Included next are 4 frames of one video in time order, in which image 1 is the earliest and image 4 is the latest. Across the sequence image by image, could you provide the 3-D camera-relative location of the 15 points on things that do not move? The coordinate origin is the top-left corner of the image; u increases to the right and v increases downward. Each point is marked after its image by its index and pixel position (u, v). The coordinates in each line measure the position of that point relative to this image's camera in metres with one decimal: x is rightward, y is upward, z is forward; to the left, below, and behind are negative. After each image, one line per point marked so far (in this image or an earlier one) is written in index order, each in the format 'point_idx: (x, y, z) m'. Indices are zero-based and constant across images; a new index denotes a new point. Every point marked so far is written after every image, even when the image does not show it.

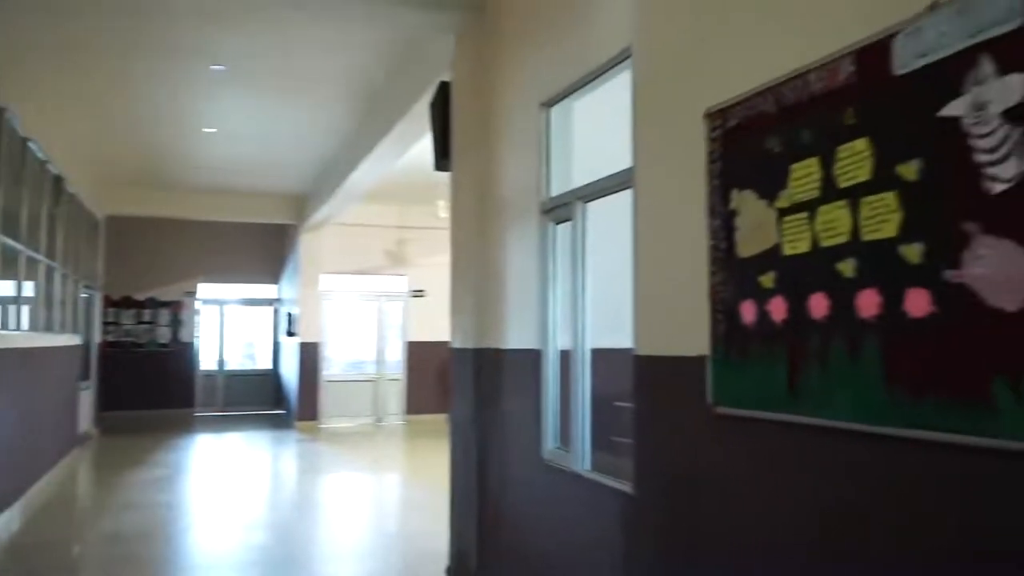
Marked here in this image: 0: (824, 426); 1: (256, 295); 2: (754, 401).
0: (+0.8, -0.3, +2.0) m
1: (-4.7, -0.1, +15.3) m
2: (+0.7, -0.3, +2.3) m
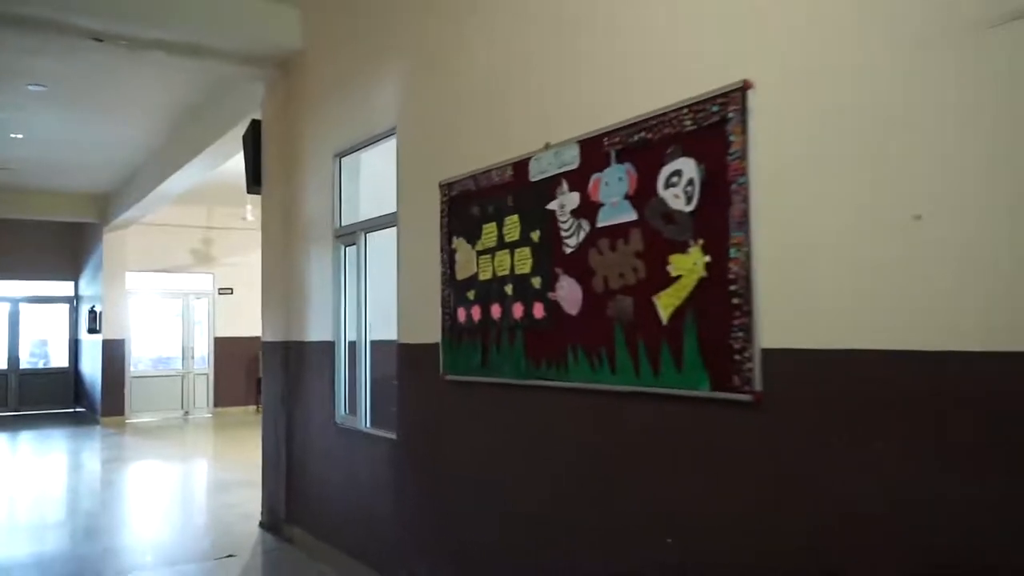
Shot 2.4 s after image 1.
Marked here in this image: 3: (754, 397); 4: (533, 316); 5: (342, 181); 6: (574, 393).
0: (-0.1, -0.4, +3.5) m
1: (-8.3, -0.1, +15.1) m
2: (-0.2, -0.4, +3.7) m
3: (+0.7, -0.3, +2.4) m
4: (+0.1, -0.1, +3.3) m
5: (-1.0, +0.7, +5.1) m
6: (+0.2, -0.4, +3.1) m
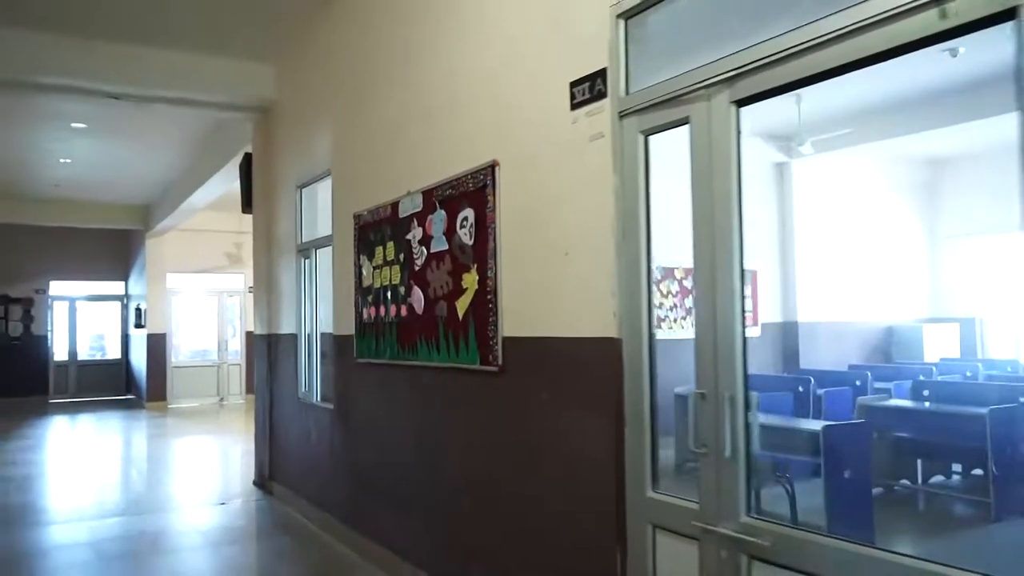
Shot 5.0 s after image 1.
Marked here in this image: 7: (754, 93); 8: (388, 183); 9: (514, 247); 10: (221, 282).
0: (-0.7, -0.4, +4.8) m
1: (-8.3, -0.1, +16.9) m
2: (-0.9, -0.4, +5.0) m
3: (-0.1, -0.3, +3.6) m
4: (-0.6, -0.1, +4.6) m
5: (-1.6, +0.6, +6.4) m
6: (-0.5, -0.4, +4.3) m
7: (+0.7, +0.6, +2.4) m
8: (-0.7, +0.6, +4.7) m
9: (0.0, +0.2, +3.5) m
10: (-5.5, +0.1, +15.6) m
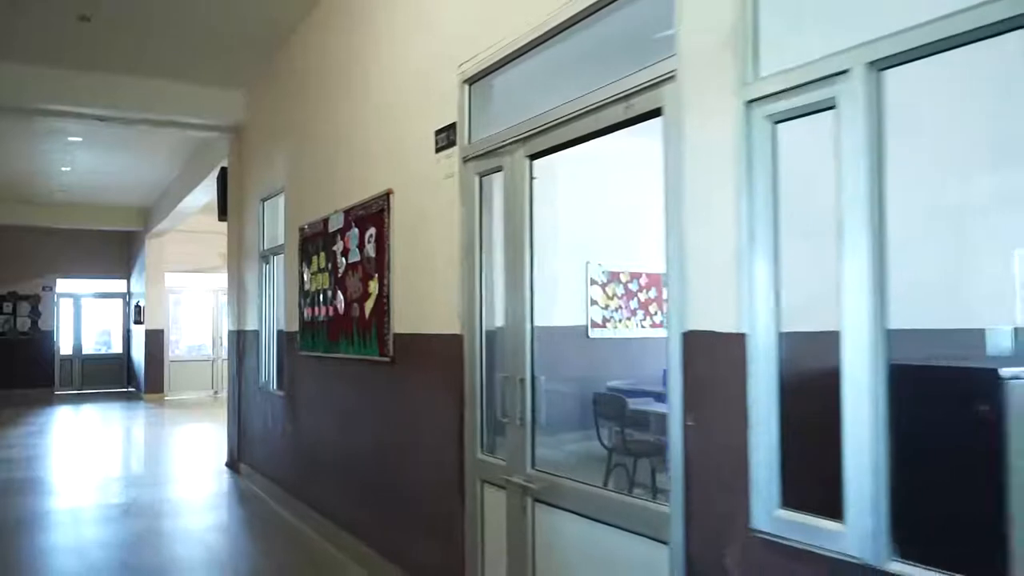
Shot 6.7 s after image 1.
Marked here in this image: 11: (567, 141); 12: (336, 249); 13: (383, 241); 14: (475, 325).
0: (-1.3, -0.5, +5.6) m
1: (-8.6, 0.0, +17.8) m
2: (-1.4, -0.4, +5.8) m
3: (-0.6, -0.4, +4.4) m
4: (-1.2, -0.2, +5.4) m
5: (-2.2, +0.6, +7.3) m
6: (-1.1, -0.5, +5.2) m
7: (+0.1, +0.5, +3.2) m
8: (-1.3, +0.6, +5.6) m
9: (-0.6, +0.1, +4.3) m
10: (-5.9, +0.1, +16.5) m
11: (+0.2, +0.5, +3.1) m
12: (-1.1, +0.3, +5.2) m
13: (-0.7, +0.3, +4.5) m
14: (-0.2, -0.2, +3.6) m
